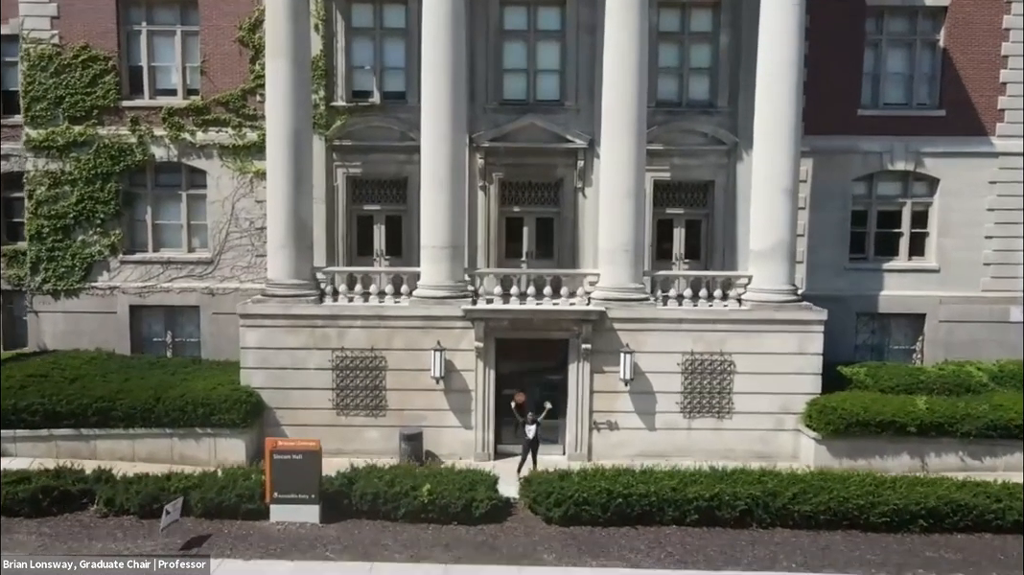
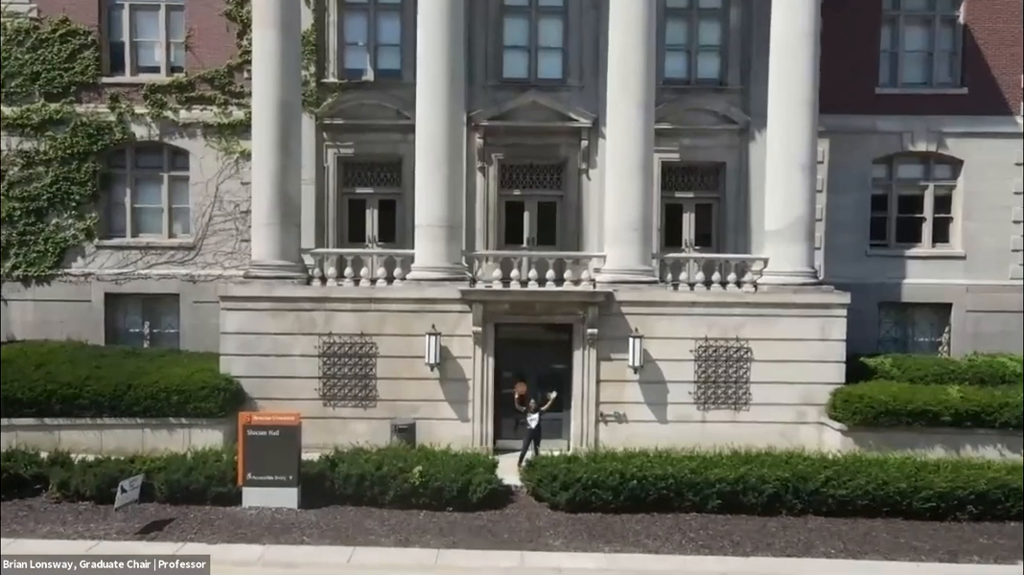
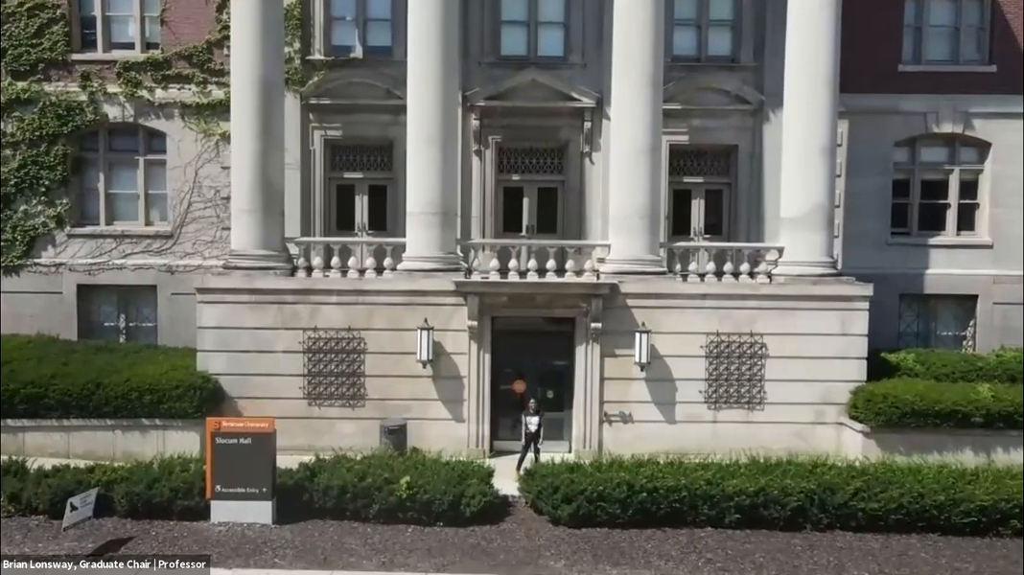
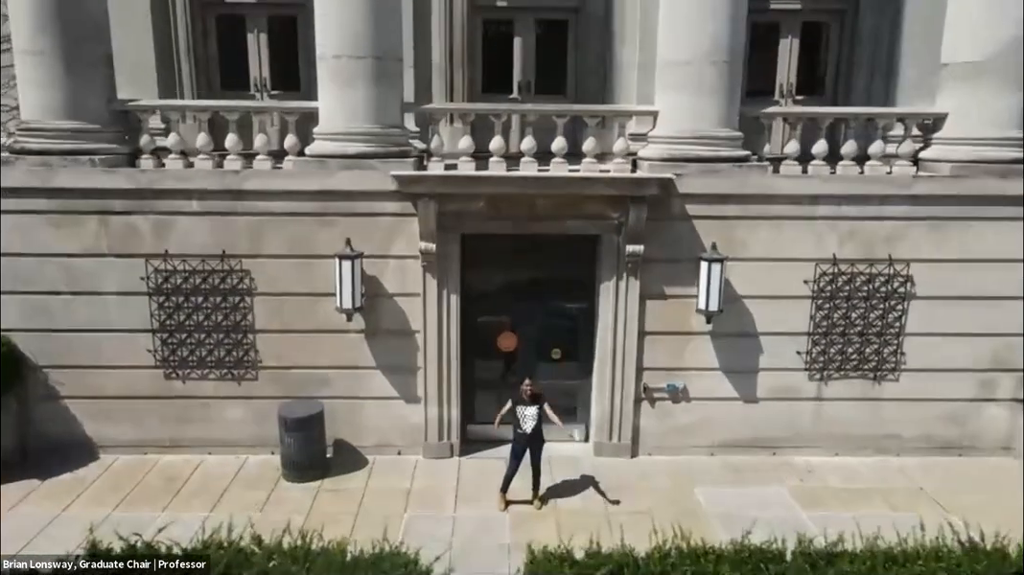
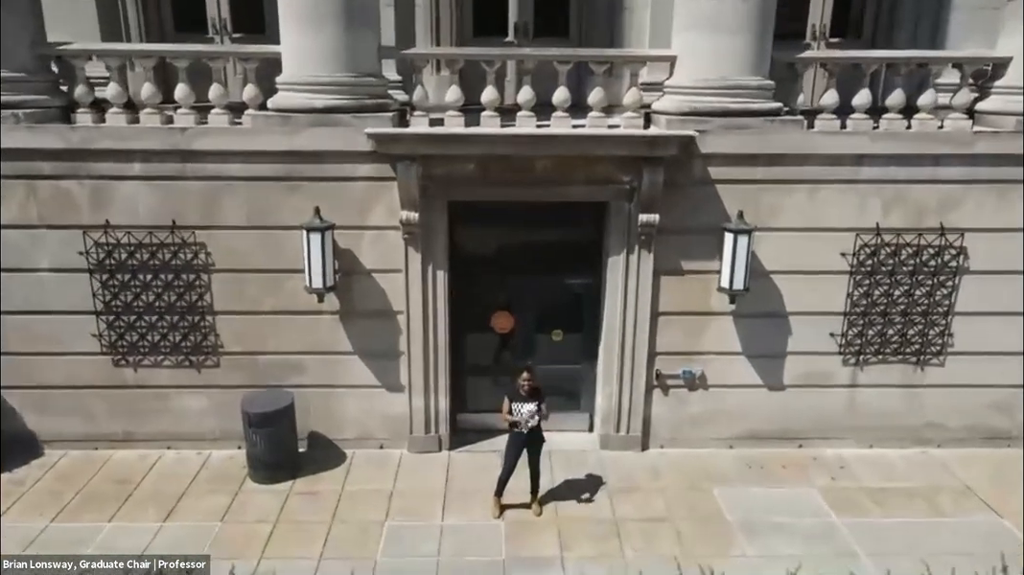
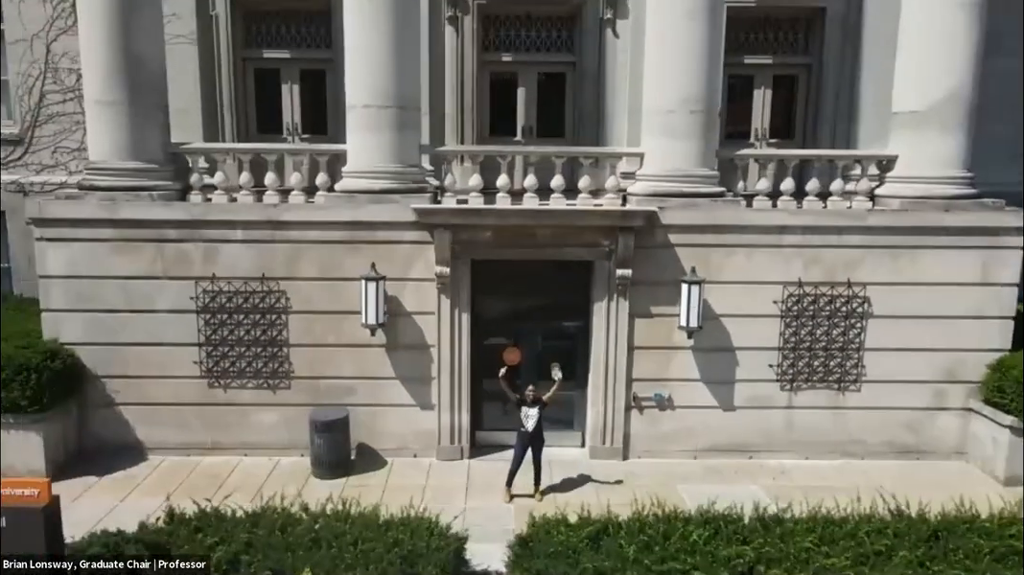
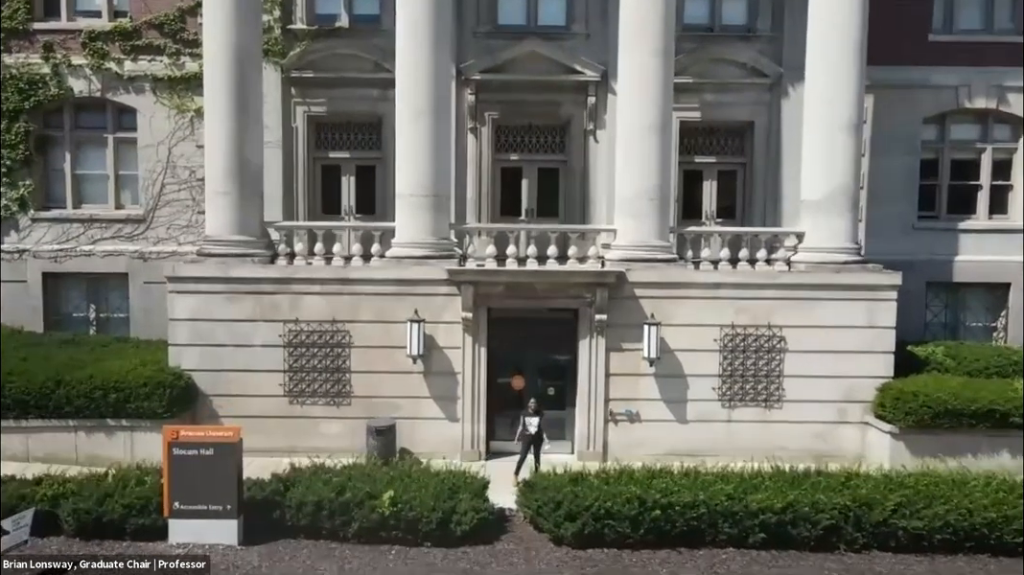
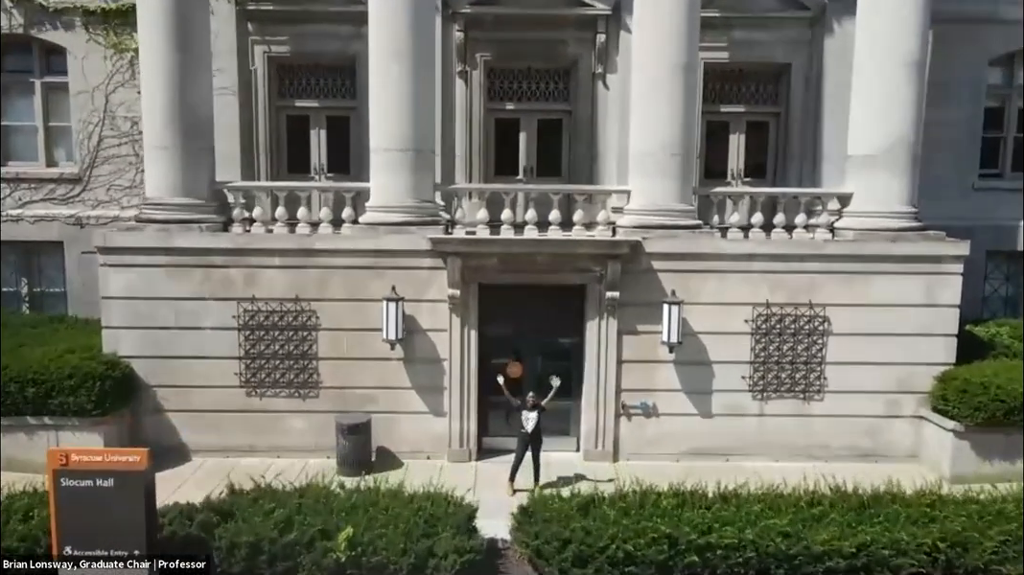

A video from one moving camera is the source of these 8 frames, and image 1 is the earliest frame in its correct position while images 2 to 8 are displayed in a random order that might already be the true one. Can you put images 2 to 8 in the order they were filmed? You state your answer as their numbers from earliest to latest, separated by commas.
2, 3, 7, 8, 6, 4, 5
